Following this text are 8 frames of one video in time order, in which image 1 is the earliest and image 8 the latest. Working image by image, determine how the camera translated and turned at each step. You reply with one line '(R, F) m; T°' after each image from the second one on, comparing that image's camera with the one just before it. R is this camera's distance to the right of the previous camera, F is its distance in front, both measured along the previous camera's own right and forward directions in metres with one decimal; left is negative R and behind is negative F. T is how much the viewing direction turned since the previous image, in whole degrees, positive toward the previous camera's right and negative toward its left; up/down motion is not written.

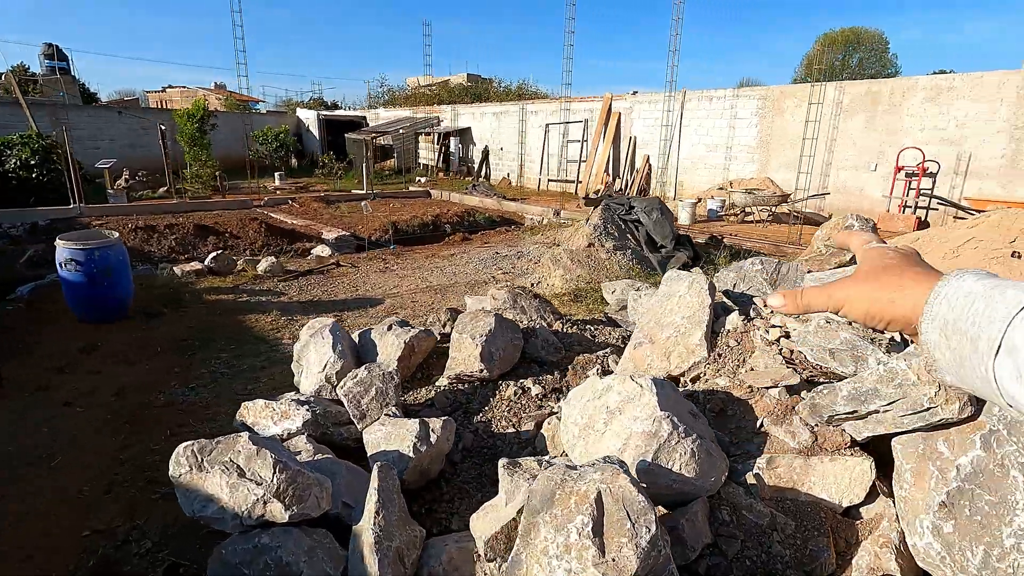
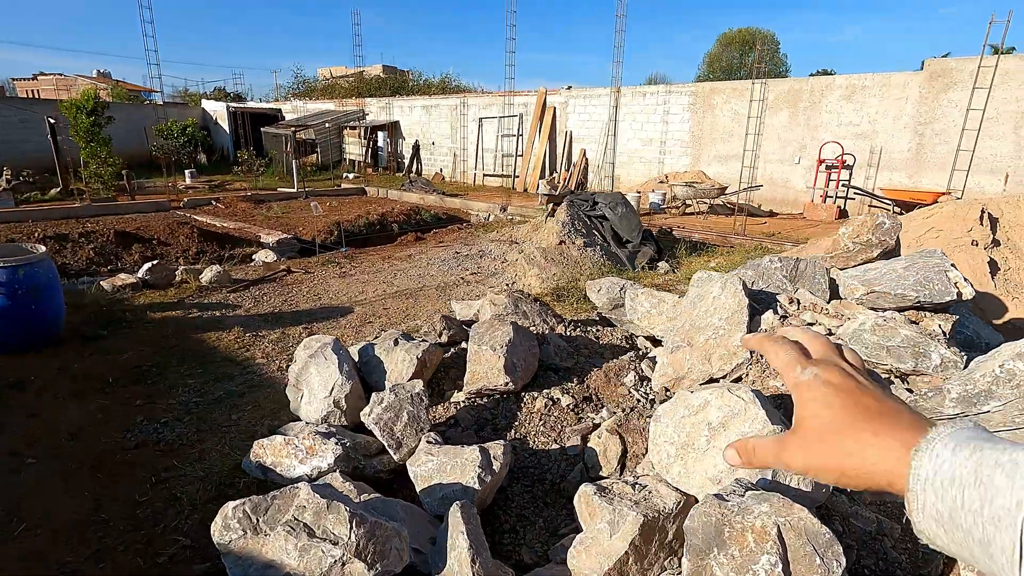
(-0.6, +0.2) m; +8°
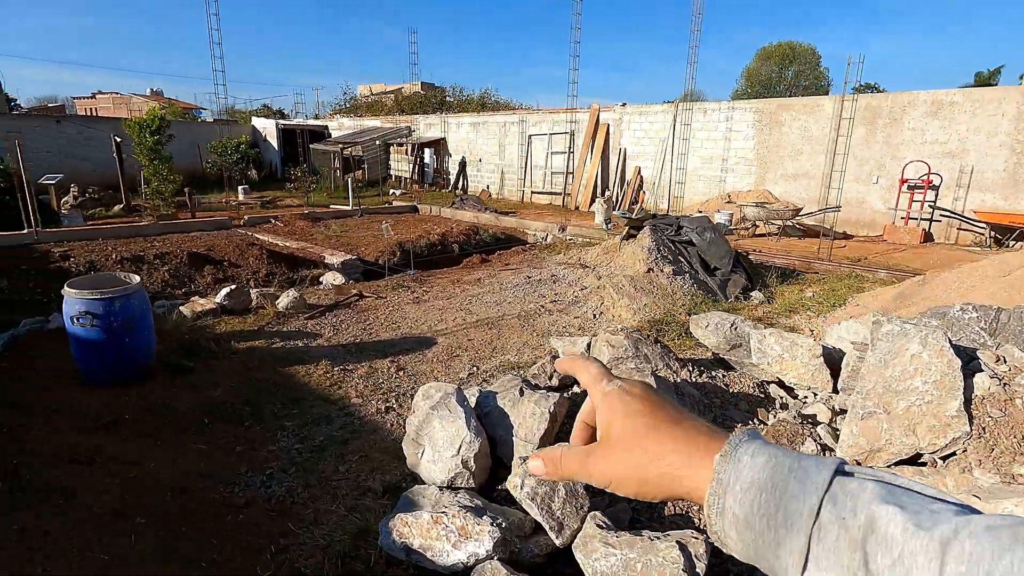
(-0.6, +0.3) m; -3°
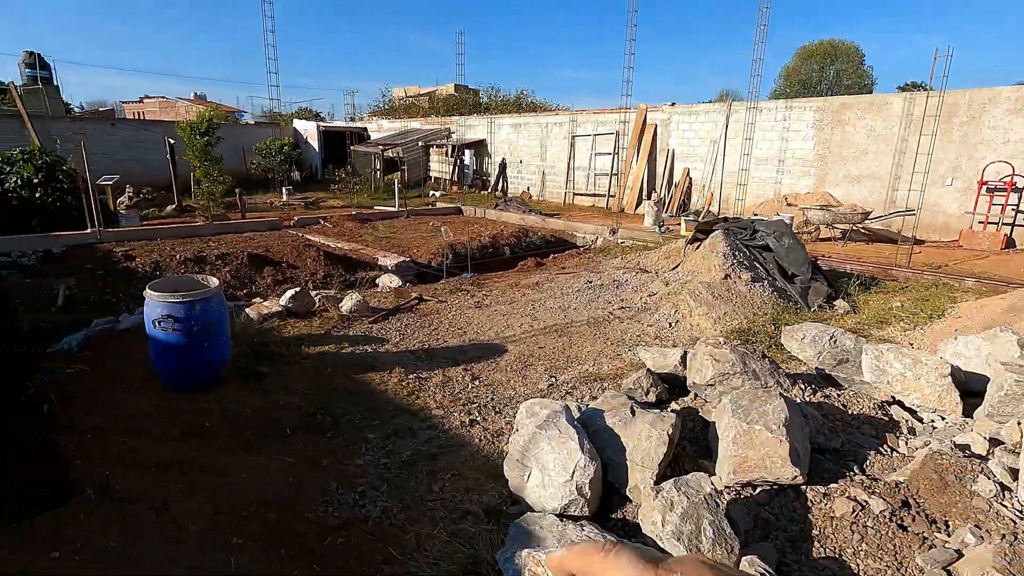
(-0.4, +0.2) m; -3°
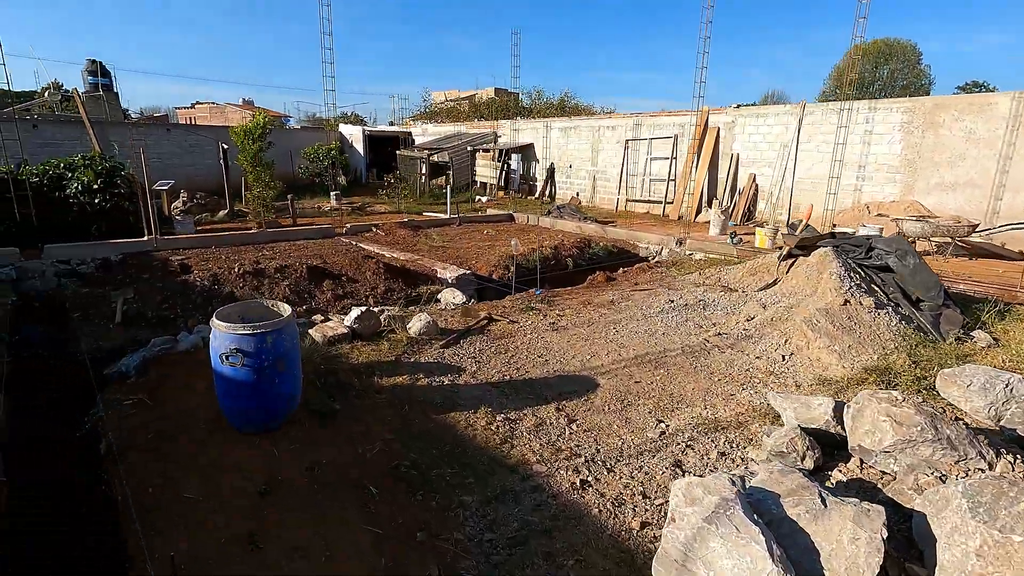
(-0.5, +0.5) m; -4°
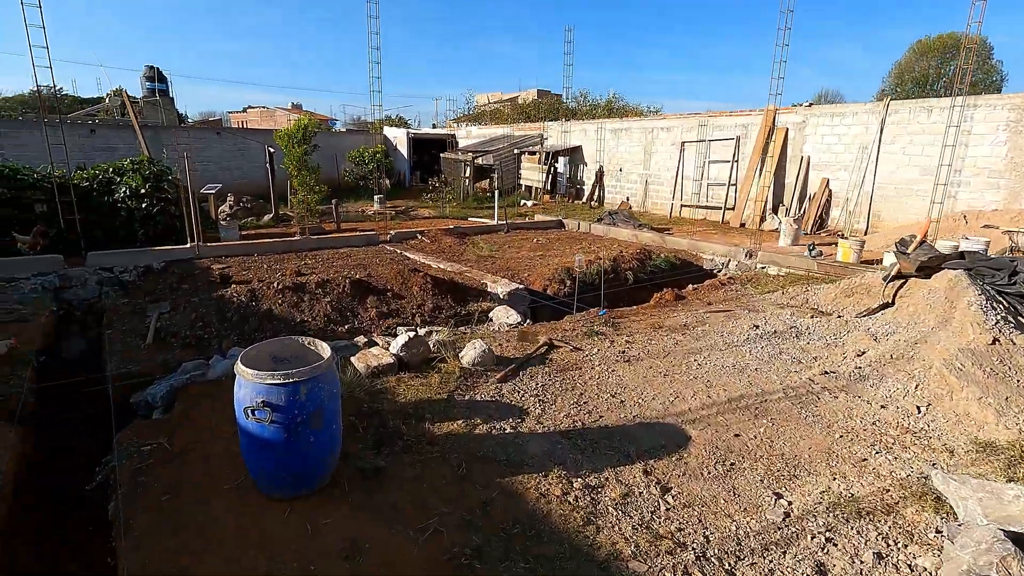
(-0.3, +0.7) m; -4°
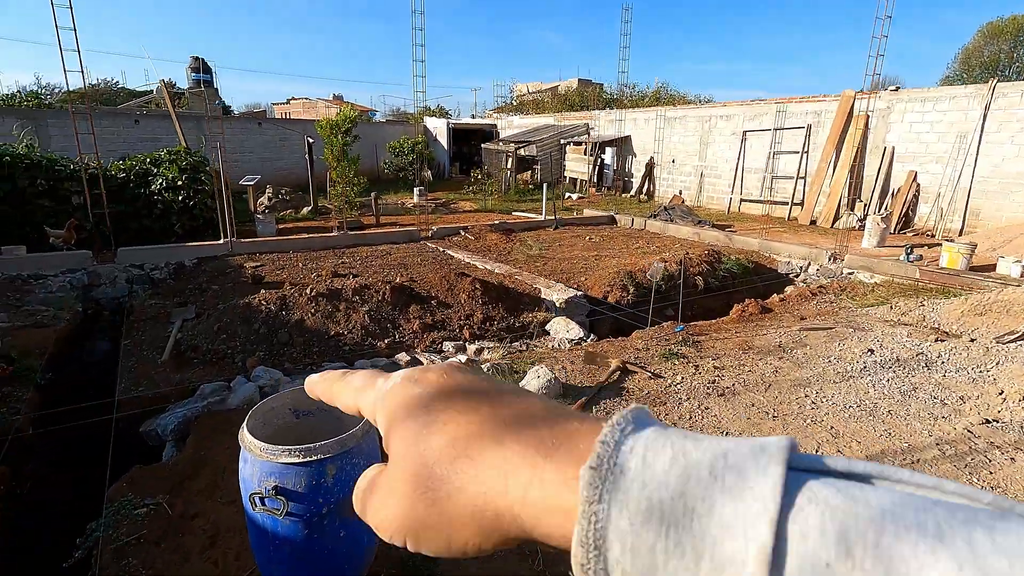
(-0.3, +0.8) m; -4°
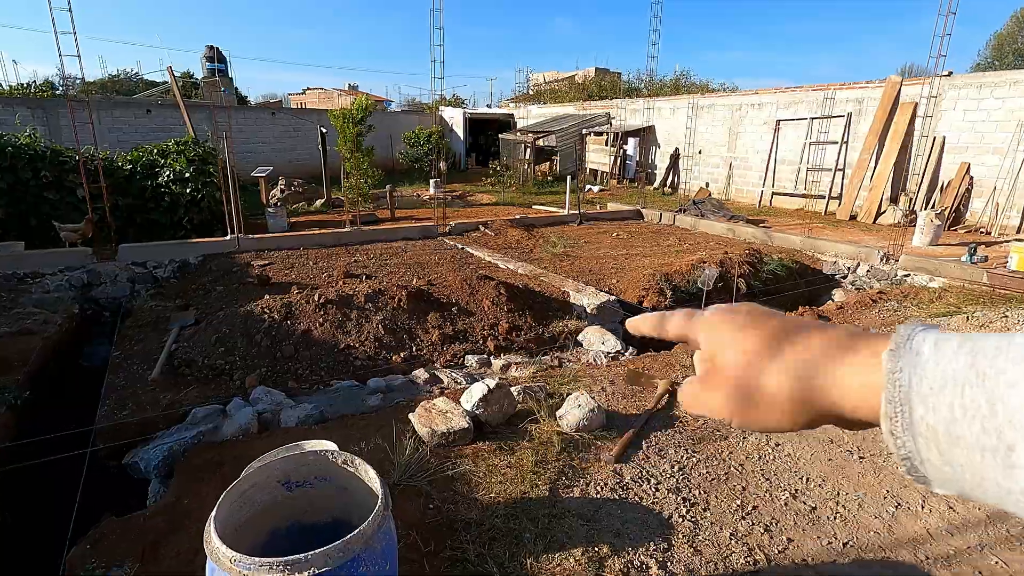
(-0.1, +0.6) m; -1°
